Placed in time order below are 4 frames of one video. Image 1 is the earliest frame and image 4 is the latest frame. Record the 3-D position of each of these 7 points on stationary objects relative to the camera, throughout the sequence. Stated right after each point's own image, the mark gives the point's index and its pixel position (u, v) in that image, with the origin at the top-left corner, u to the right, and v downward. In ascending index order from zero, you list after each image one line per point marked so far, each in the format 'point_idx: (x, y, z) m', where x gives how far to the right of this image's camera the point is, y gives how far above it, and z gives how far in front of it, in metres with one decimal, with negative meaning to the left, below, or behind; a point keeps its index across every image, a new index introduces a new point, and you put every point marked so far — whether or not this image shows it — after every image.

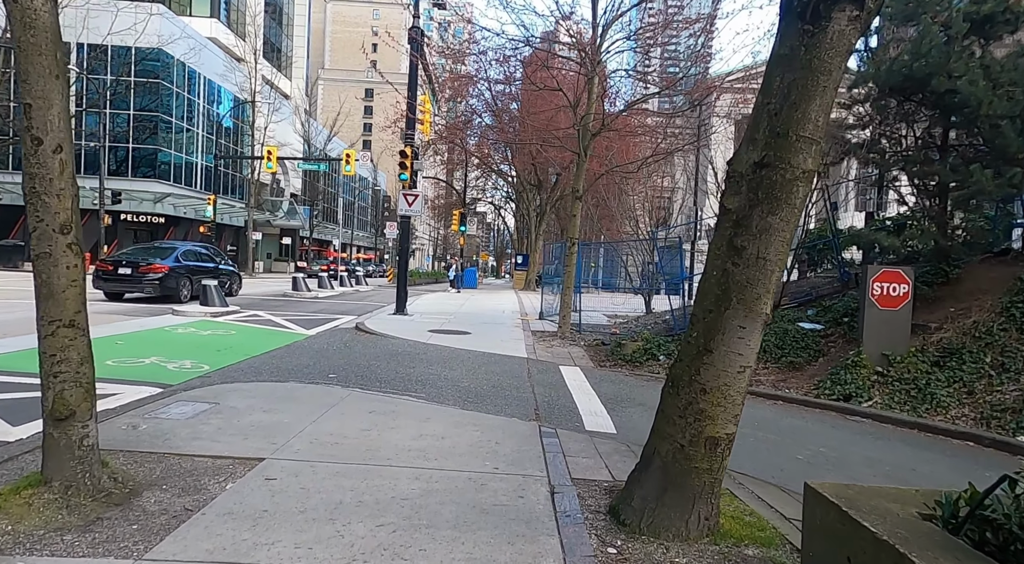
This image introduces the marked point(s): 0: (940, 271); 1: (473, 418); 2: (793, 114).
0: (+6.4, +0.2, +9.8) m
1: (-0.4, -1.3, +6.2) m
2: (+1.3, +0.8, +3.0) m
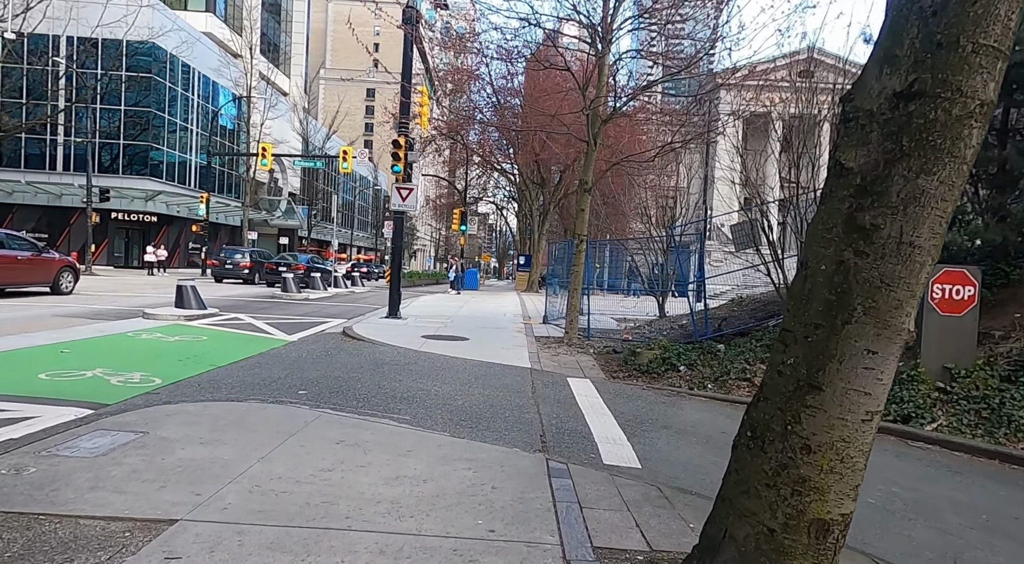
0: (+6.5, +0.1, +8.6) m
1: (-0.4, -1.3, +5.0) m
2: (+1.3, +0.8, +1.9) m
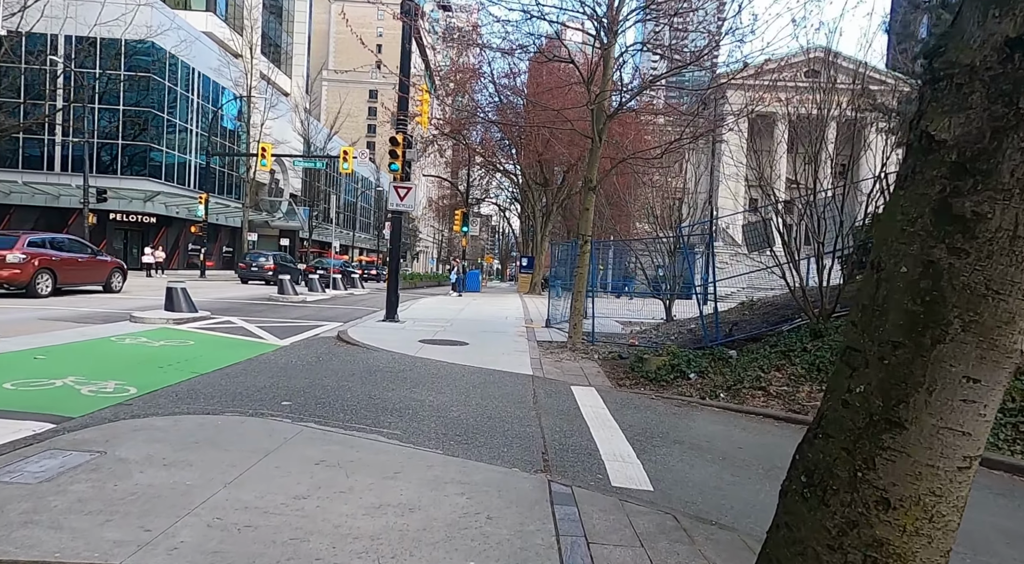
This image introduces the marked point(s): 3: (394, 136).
0: (+6.5, +0.1, +8.1) m
1: (-0.4, -1.3, +4.6) m
2: (+1.3, +0.8, +1.4) m
3: (-2.5, +3.1, +13.7) m
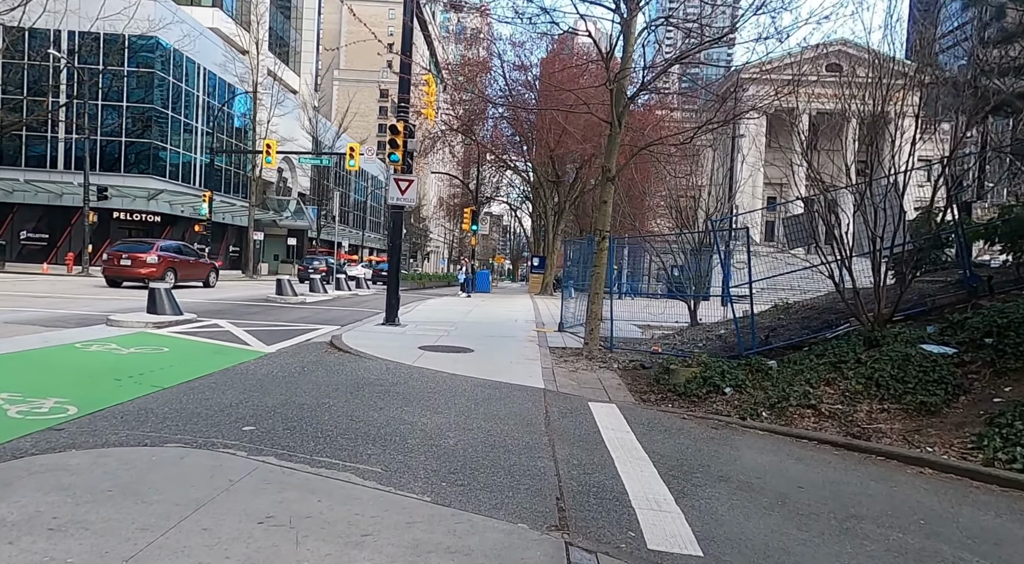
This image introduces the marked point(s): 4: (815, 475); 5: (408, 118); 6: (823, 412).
0: (+6.6, +0.1, +6.9) m
1: (-0.3, -1.3, +3.5) m
2: (+1.3, +0.8, +0.3) m
3: (-2.3, +3.1, +12.7) m
4: (+2.4, -1.5, +5.1) m
5: (-2.1, +3.3, +13.1) m
6: (+3.3, -1.4, +6.8) m
